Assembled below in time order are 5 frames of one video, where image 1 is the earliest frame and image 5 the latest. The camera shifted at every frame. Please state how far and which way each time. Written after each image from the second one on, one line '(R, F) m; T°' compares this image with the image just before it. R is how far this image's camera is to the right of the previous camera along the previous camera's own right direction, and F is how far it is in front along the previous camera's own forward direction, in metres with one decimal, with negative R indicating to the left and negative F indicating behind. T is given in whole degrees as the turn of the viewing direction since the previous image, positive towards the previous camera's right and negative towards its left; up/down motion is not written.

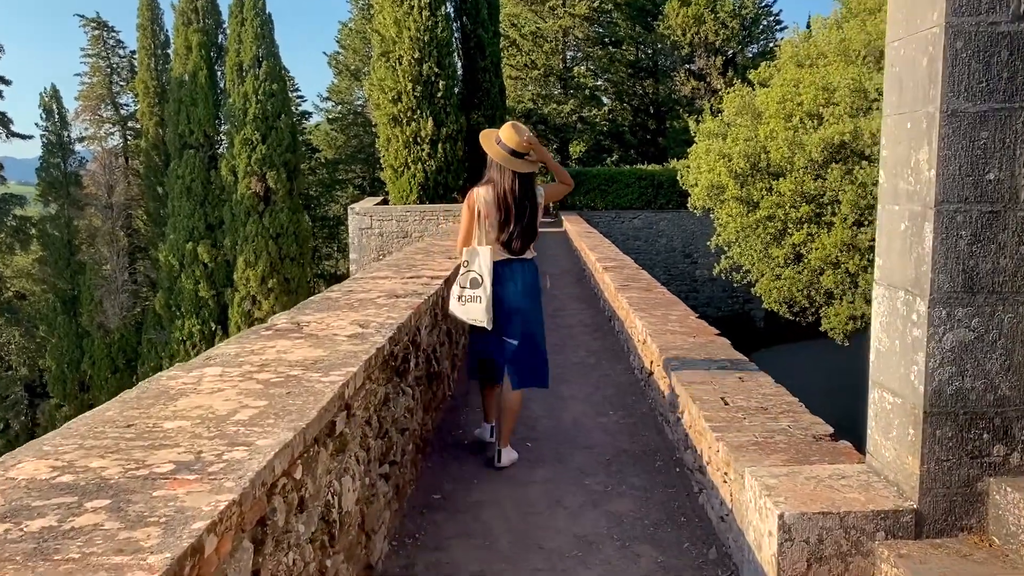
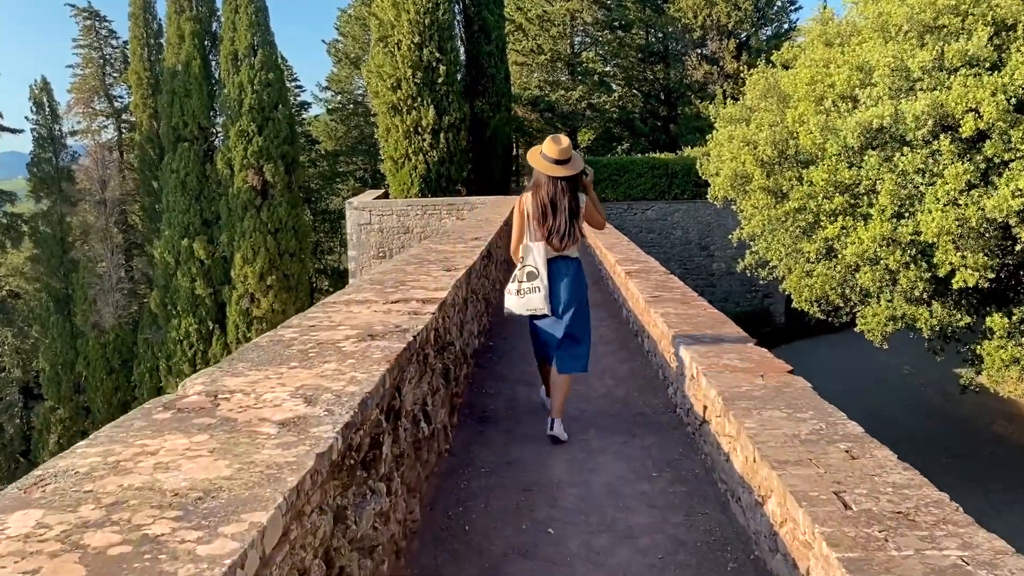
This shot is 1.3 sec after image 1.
(0.0, +0.9) m; -1°
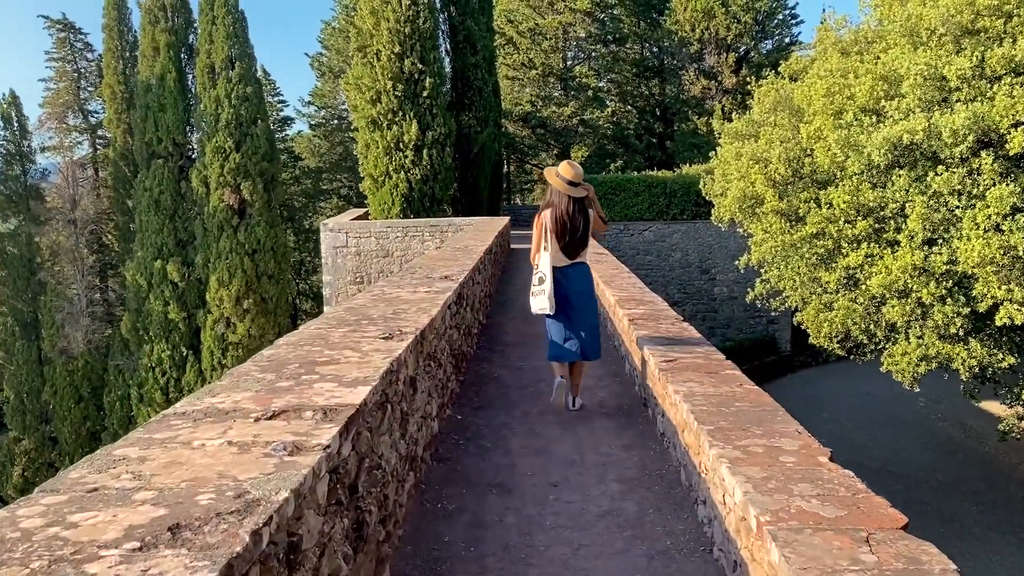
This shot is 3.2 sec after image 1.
(+0.1, +1.2) m; 0°
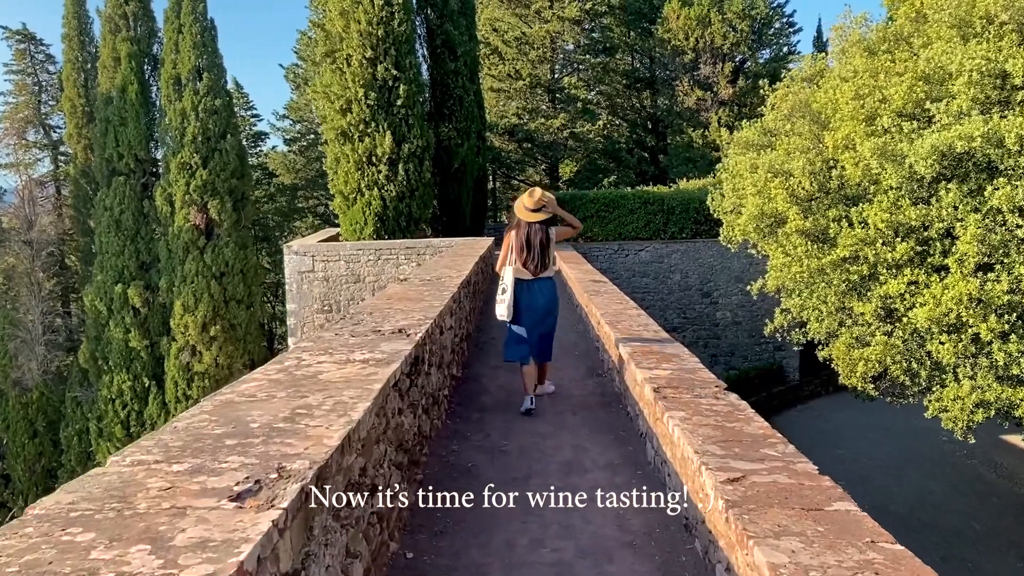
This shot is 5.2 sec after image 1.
(+0.1, +1.4) m; +1°
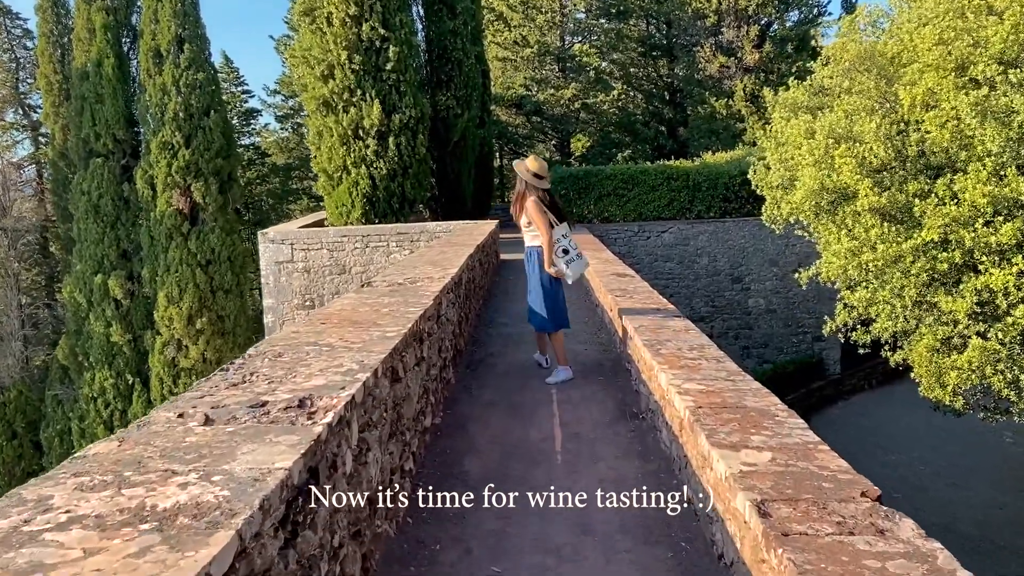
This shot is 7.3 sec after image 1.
(+0.1, +1.6) m; -1°
